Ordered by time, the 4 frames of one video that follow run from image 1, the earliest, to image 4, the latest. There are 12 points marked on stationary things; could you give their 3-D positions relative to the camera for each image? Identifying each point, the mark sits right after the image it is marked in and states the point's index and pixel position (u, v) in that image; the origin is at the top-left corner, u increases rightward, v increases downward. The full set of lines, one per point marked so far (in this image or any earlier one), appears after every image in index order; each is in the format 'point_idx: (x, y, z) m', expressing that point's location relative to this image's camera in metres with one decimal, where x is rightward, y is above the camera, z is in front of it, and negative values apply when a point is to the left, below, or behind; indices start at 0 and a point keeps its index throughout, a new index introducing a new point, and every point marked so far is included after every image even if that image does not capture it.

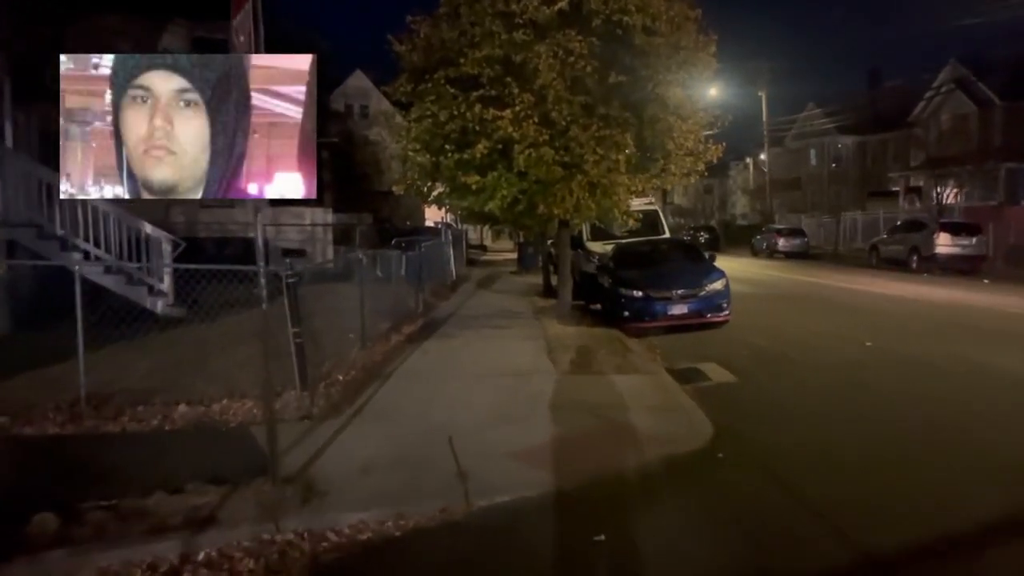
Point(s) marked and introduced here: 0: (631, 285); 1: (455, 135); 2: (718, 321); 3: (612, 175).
0: (+2.3, +0.1, +16.6) m
1: (-1.1, +2.9, +16.2) m
2: (+4.0, -0.6, +16.5) m
3: (+1.8, +2.1, +15.5) m
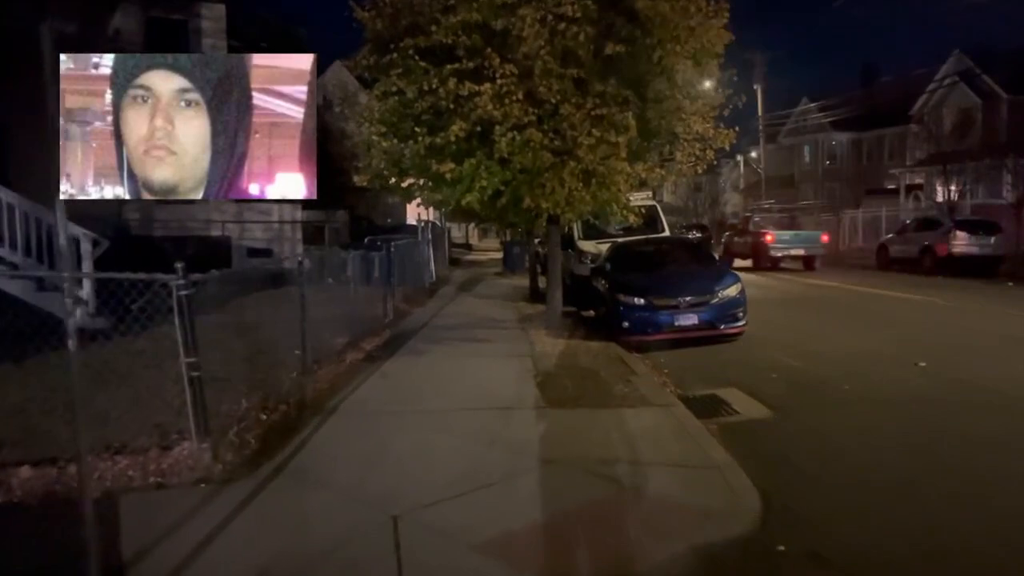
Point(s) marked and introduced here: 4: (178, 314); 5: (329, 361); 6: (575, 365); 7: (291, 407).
0: (+2.0, -0.1, +14.2) m
1: (-1.4, +2.8, +13.8) m
2: (+3.7, -0.8, +14.2) m
3: (+1.5, +2.0, +13.1) m
4: (-2.6, -0.2, +6.7) m
5: (-2.5, -1.0, +11.7) m
6: (+0.8, -1.0, +11.4) m
7: (-2.3, -1.2, +8.6) m
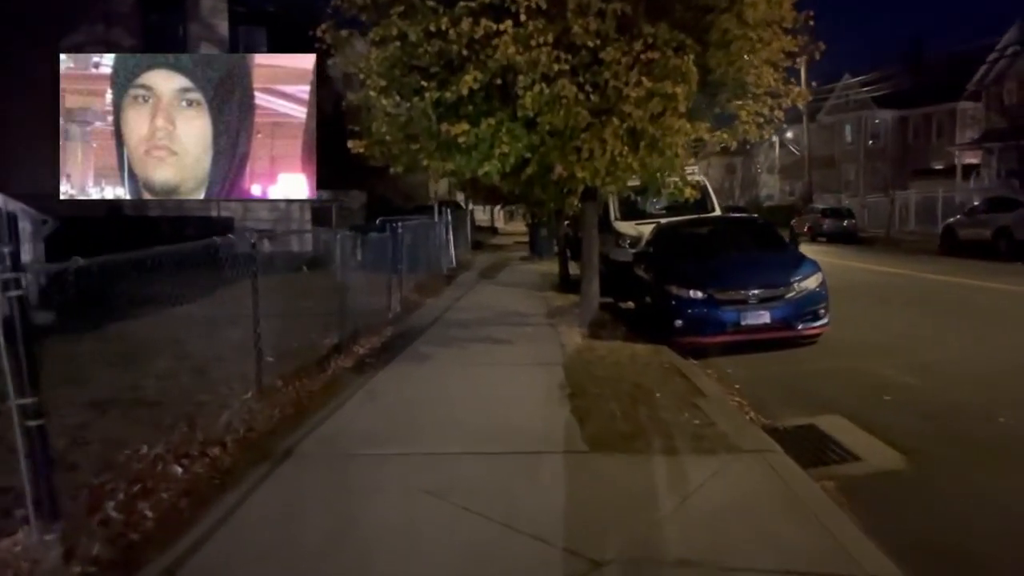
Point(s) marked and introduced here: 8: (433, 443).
0: (+2.4, +0.1, +11.6) m
1: (-1.0, +2.9, +11.2) m
2: (+4.0, -0.6, +11.5) m
3: (+1.9, +2.1, +10.4) m
4: (-2.5, -0.2, +4.2) m
5: (-2.2, -0.9, +9.2) m
6: (+1.1, -1.0, +8.8) m
7: (-2.1, -1.2, +6.1) m
8: (-0.6, -1.2, +6.6) m
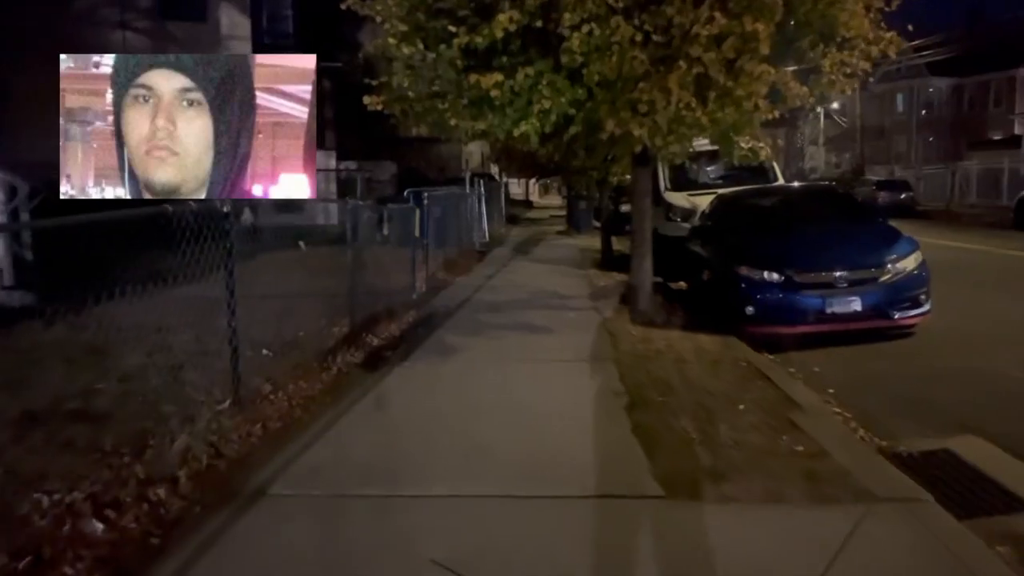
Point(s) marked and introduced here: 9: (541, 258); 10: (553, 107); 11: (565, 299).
0: (+2.8, +0.3, +9.8) m
1: (-0.5, +3.1, +9.4) m
2: (+4.5, -0.4, +9.7) m
3: (+2.3, +2.3, +8.6) m
4: (-2.3, -0.2, +2.6) m
5: (-1.8, -0.7, +7.6) m
6: (+1.5, -0.8, +7.1) m
7: (-1.8, -1.1, +4.5) m
8: (-0.3, -1.1, +5.0) m
9: (+0.6, +0.6, +18.8) m
10: (+0.4, +2.0, +9.2) m
11: (+0.8, -0.2, +12.5) m
